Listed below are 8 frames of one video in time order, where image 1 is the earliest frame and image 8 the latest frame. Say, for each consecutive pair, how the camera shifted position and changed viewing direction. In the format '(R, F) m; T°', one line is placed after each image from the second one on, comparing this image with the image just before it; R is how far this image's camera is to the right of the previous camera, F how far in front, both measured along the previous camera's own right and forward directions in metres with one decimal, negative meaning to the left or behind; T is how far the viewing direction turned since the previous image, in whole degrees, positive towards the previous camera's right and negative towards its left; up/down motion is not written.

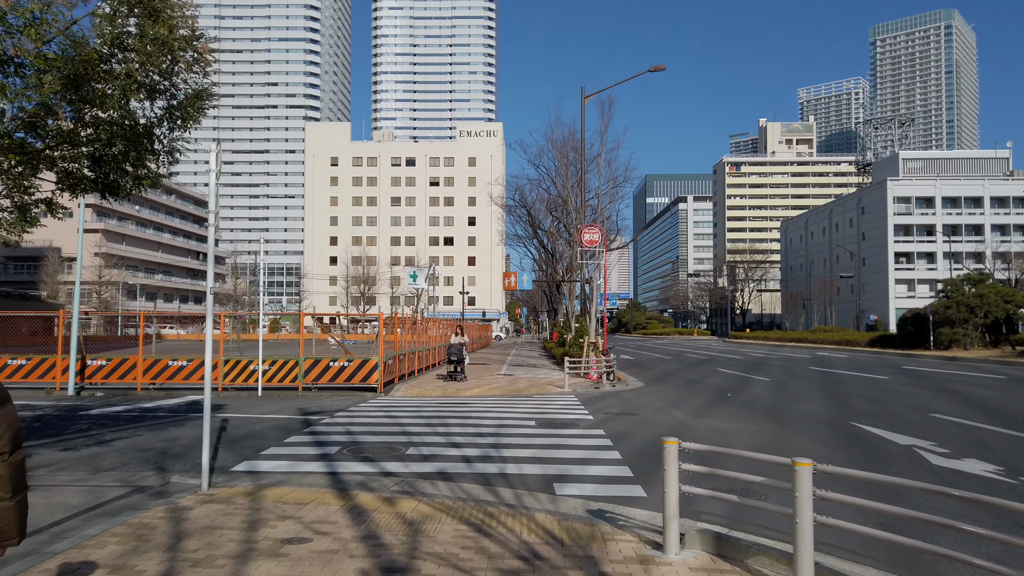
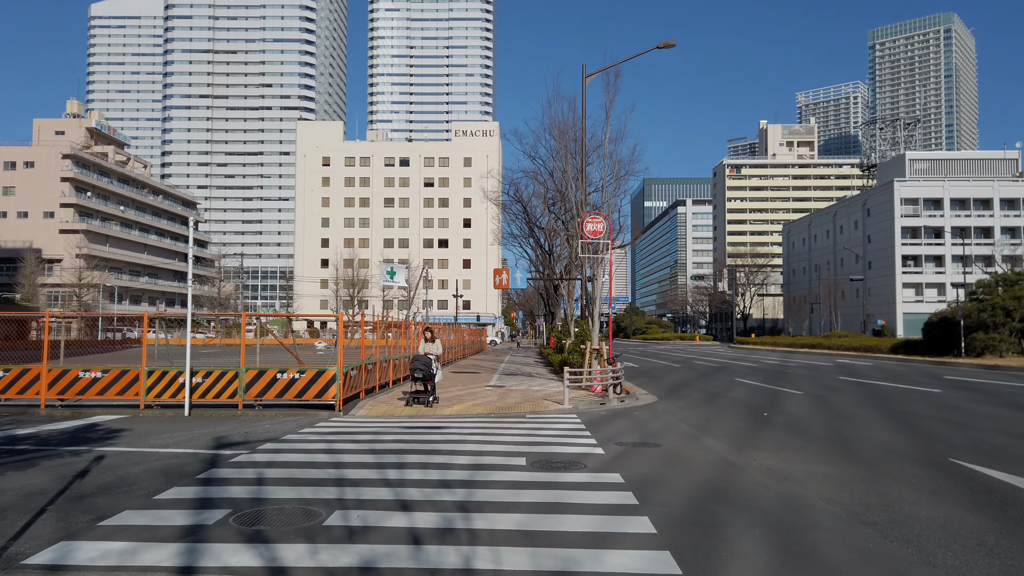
(+0.1, +2.9) m; 0°
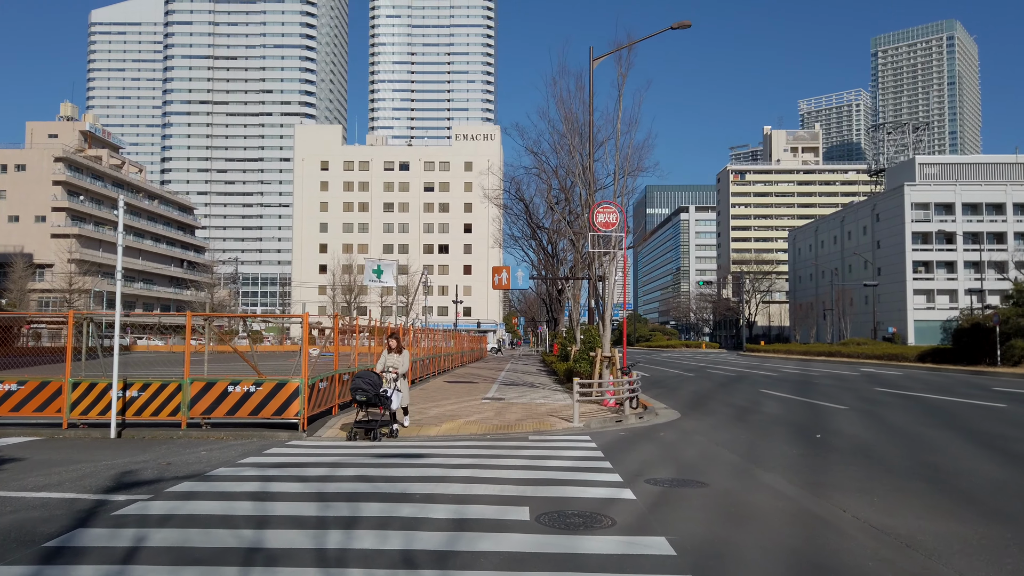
(0.0, +2.2) m; 0°
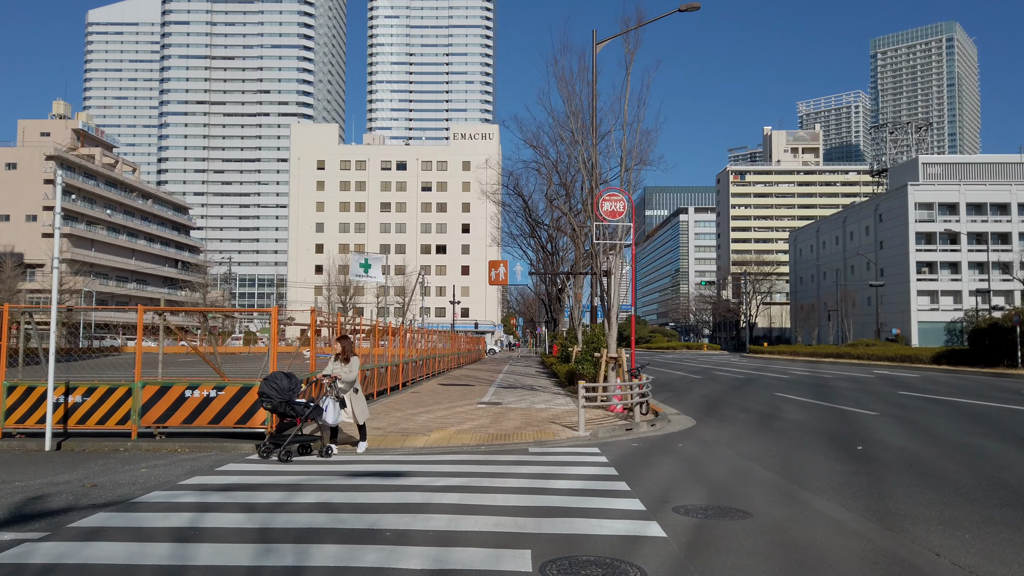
(0.0, +1.3) m; 0°
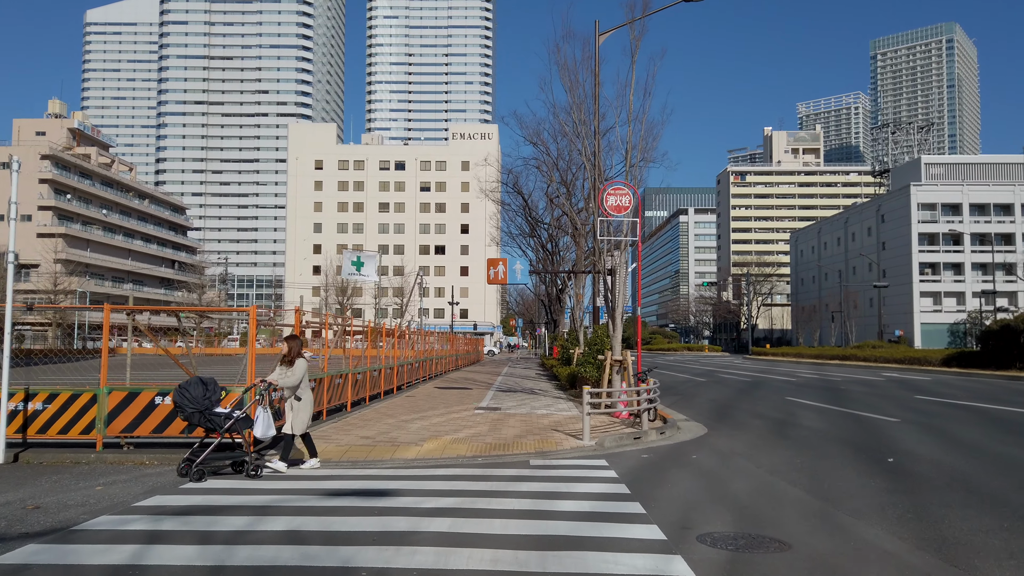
(0.0, +0.8) m; 0°
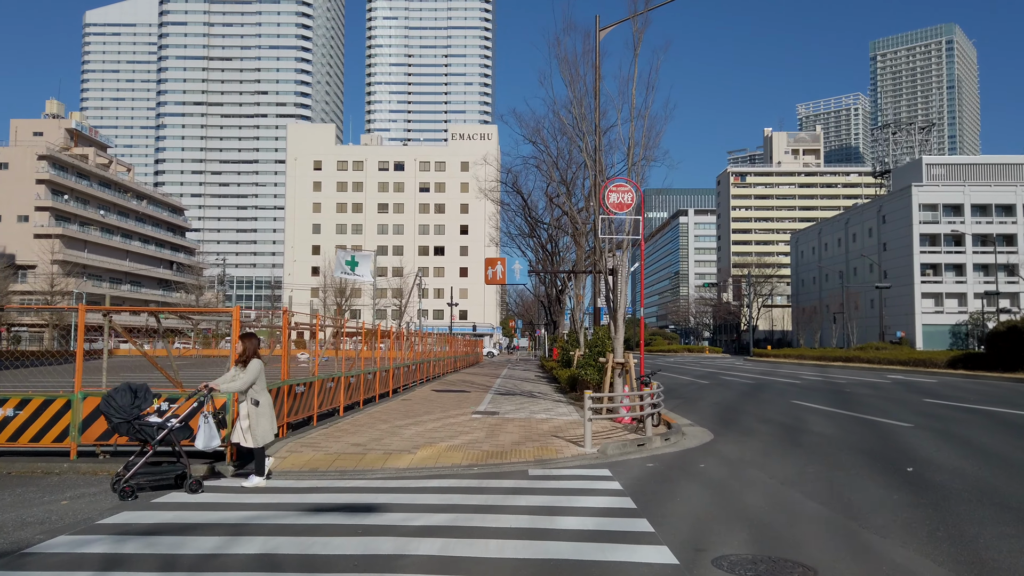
(0.0, +0.5) m; 0°
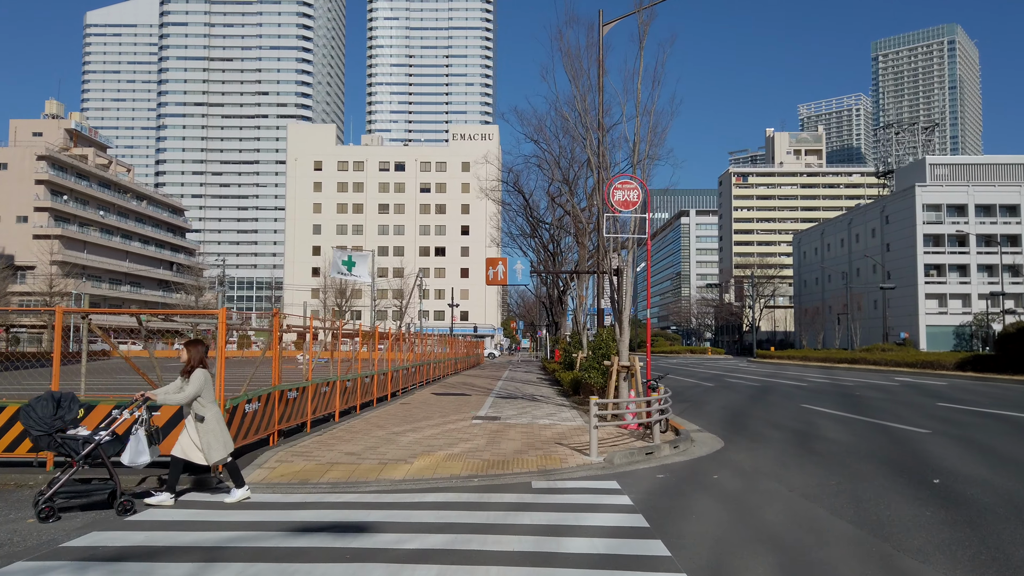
(0.0, +0.5) m; 0°
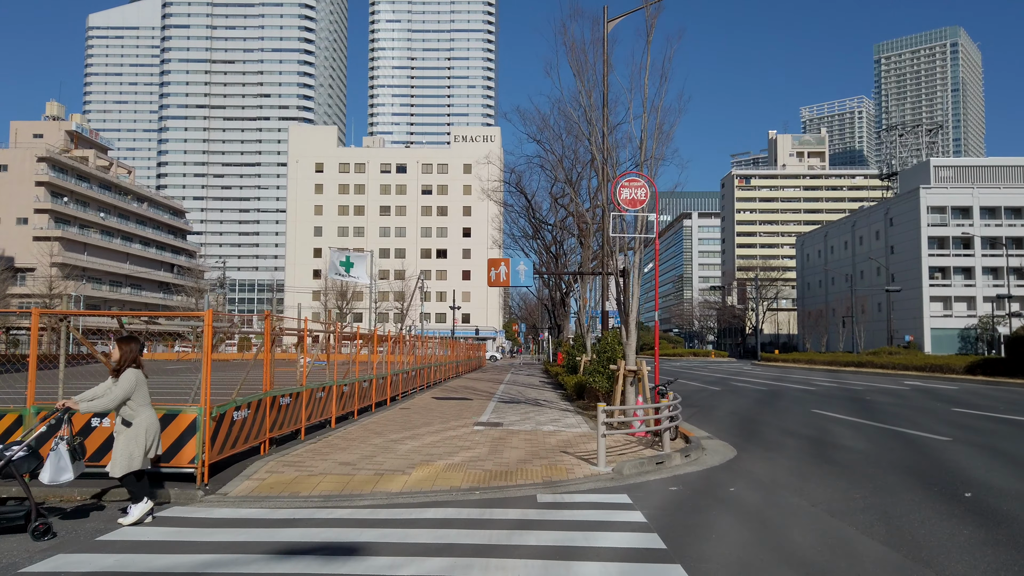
(0.0, +0.5) m; 0°
